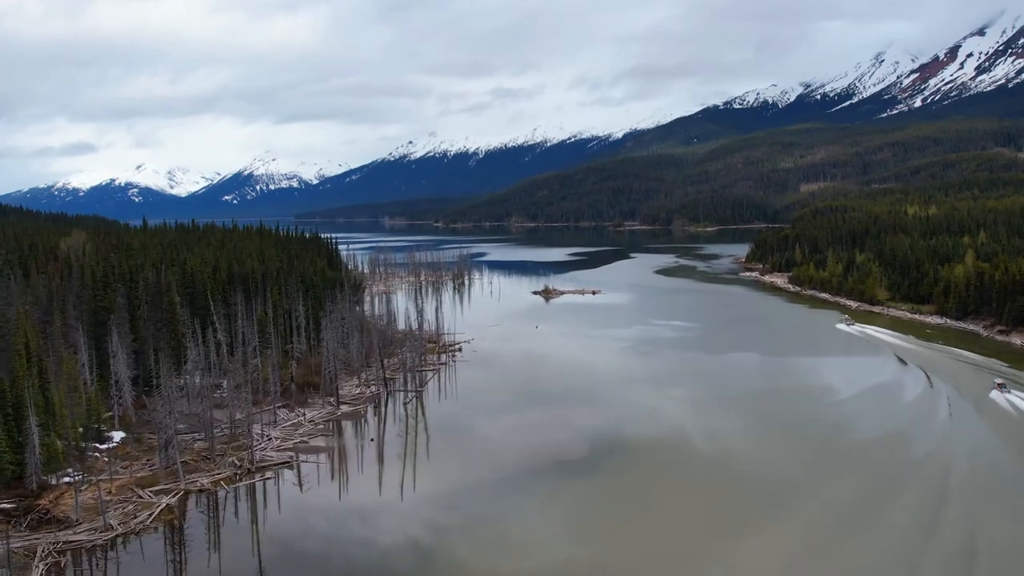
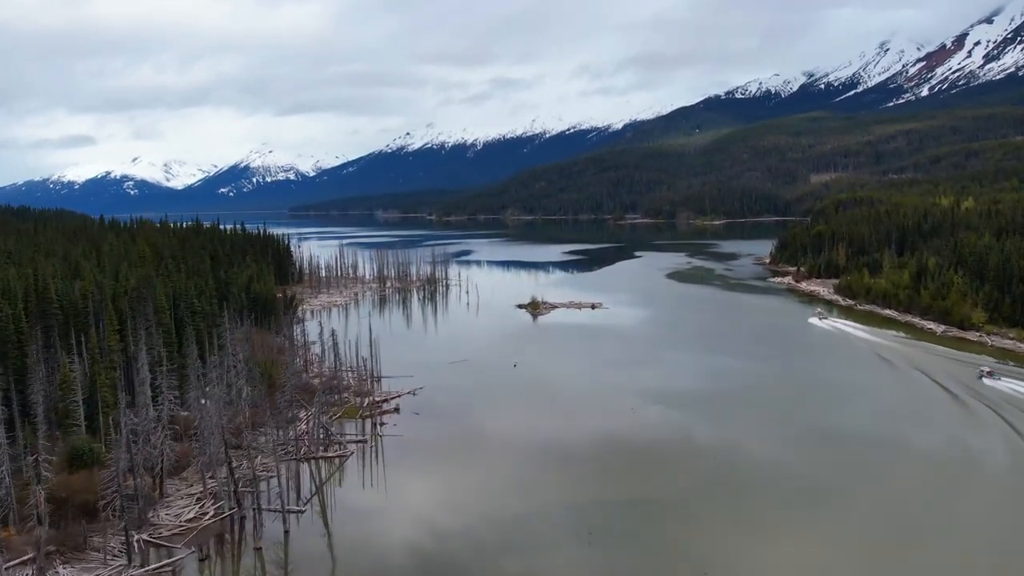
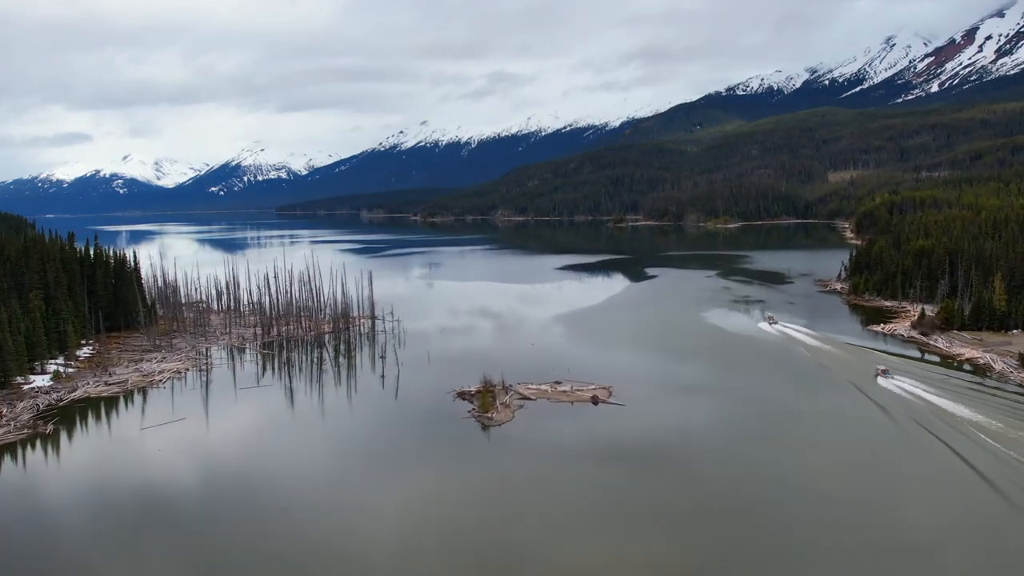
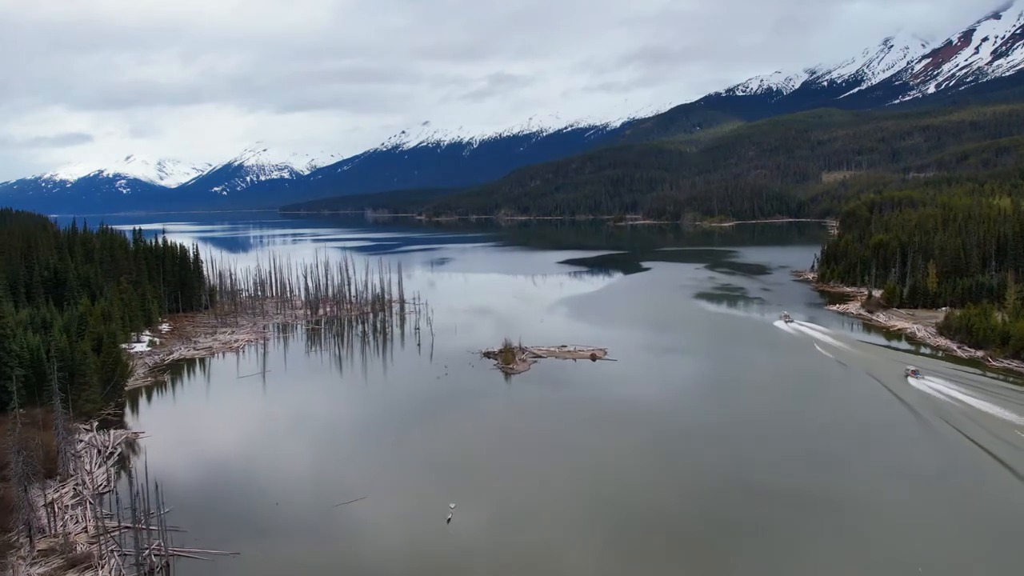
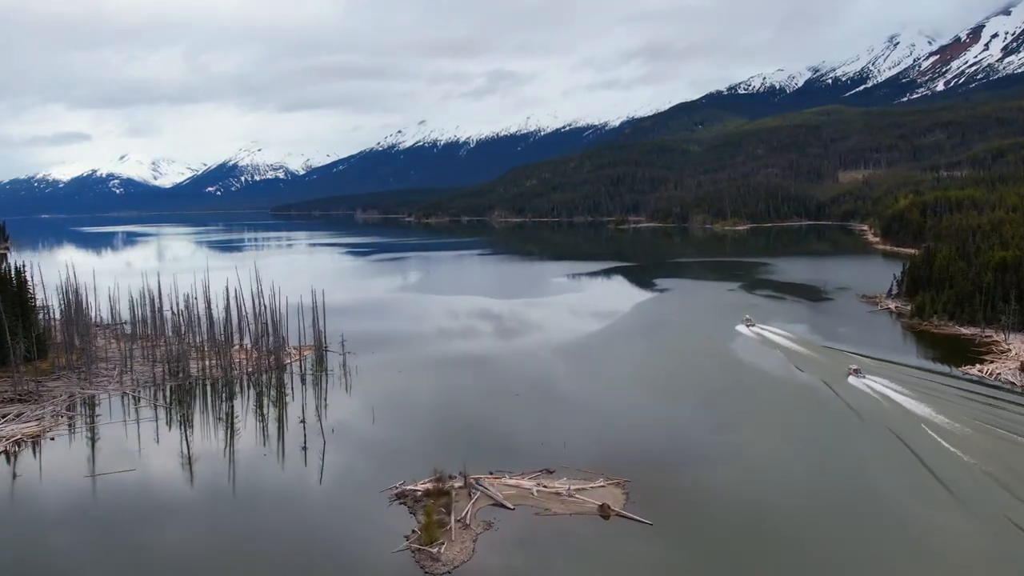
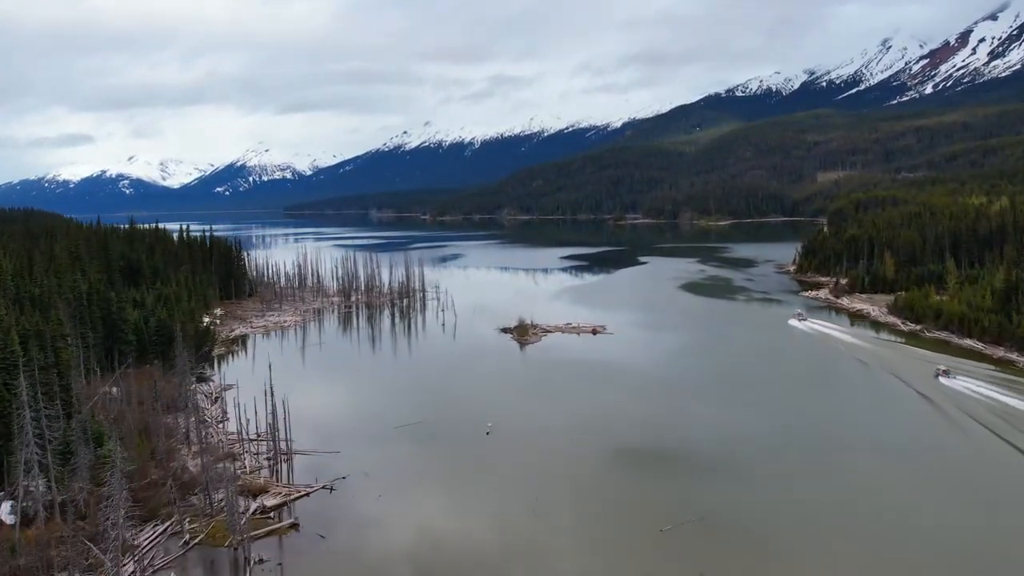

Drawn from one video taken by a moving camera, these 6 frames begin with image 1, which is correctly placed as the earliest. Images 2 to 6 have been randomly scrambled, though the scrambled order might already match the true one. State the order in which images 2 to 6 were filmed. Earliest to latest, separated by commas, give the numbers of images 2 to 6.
2, 6, 4, 3, 5
